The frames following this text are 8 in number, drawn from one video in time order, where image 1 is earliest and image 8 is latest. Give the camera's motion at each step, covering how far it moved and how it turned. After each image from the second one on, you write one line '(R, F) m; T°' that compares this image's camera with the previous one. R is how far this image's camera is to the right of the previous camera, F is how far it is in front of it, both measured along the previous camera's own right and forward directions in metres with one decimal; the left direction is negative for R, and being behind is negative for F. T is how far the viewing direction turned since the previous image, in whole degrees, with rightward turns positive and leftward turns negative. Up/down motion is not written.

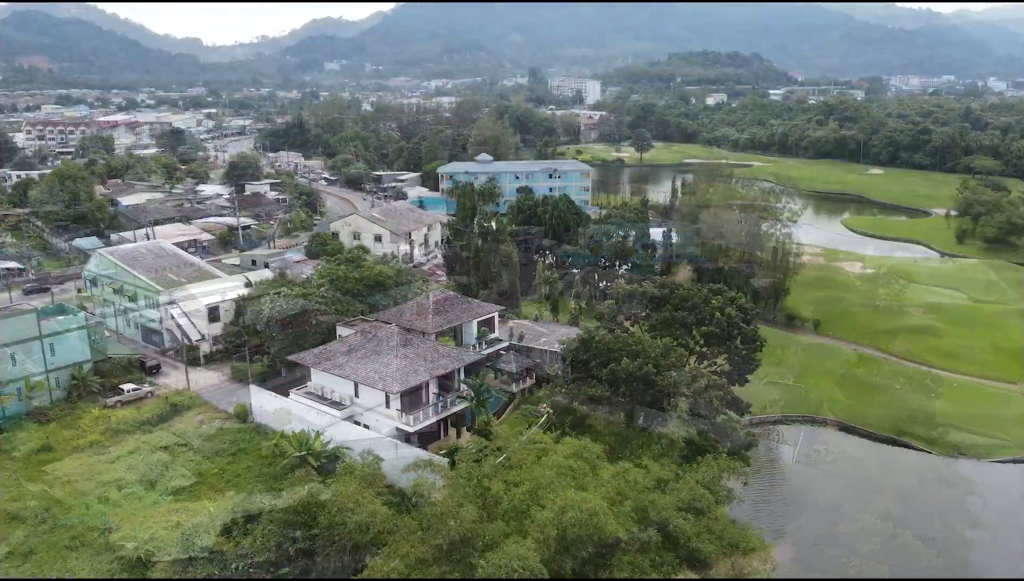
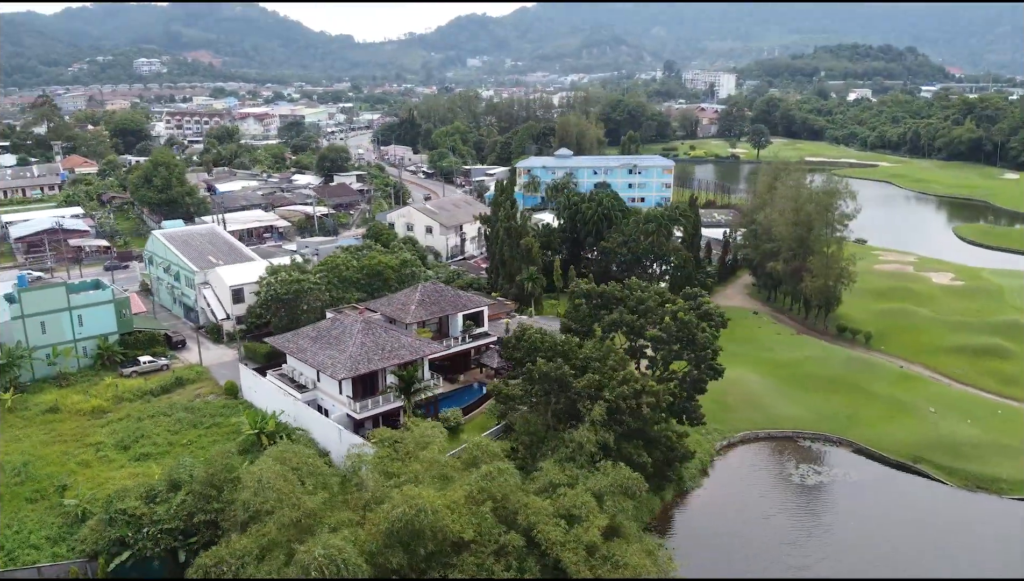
(+4.2, +0.5) m; -10°
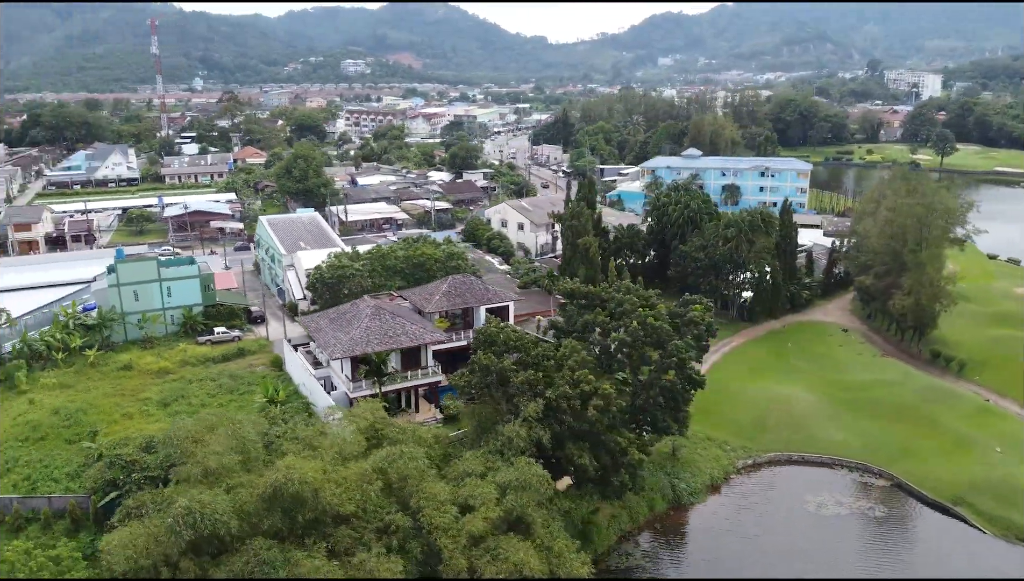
(+4.6, +0.3) m; -13°
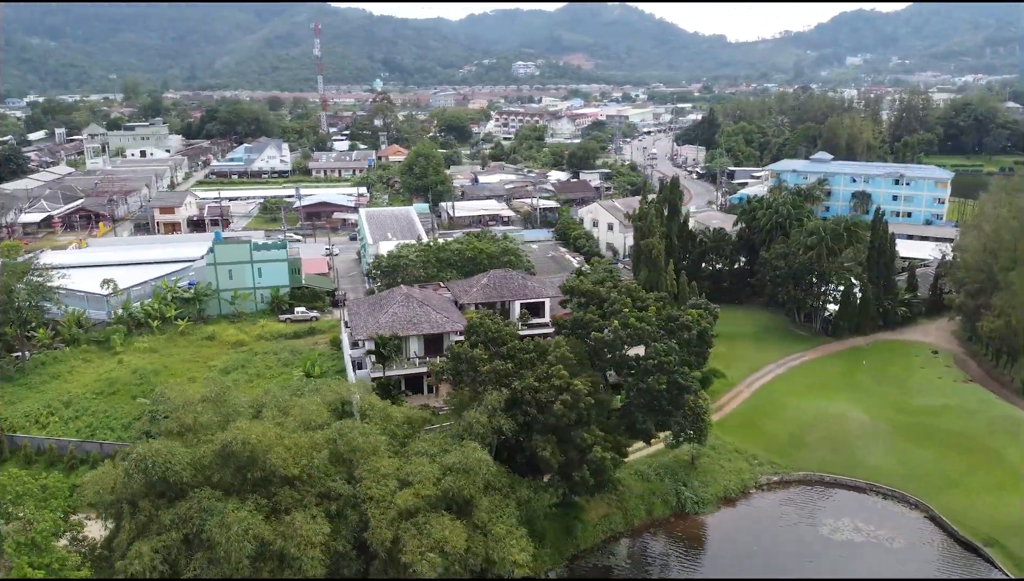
(+3.8, -0.1) m; -12°
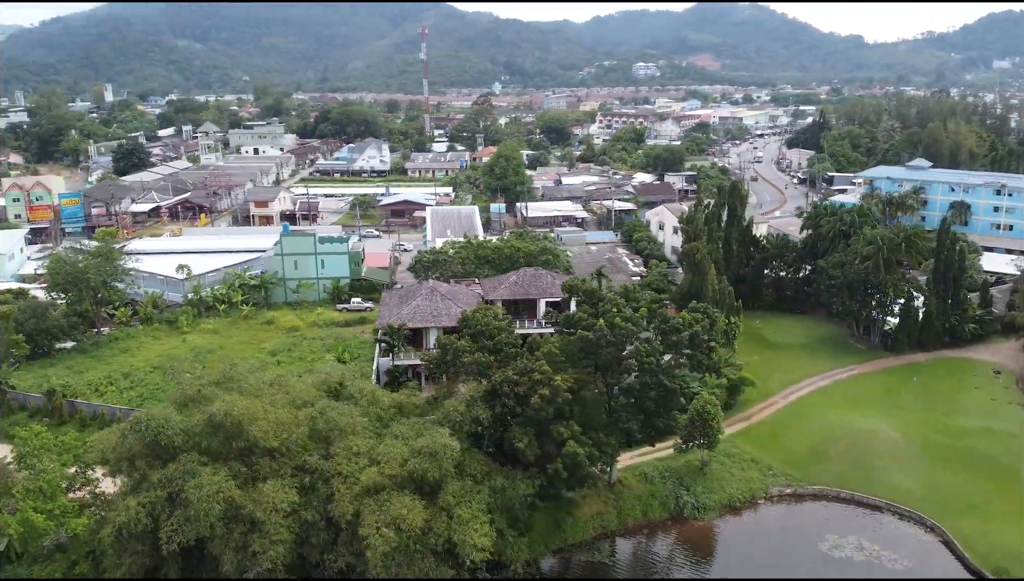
(+2.8, -0.4) m; -9°
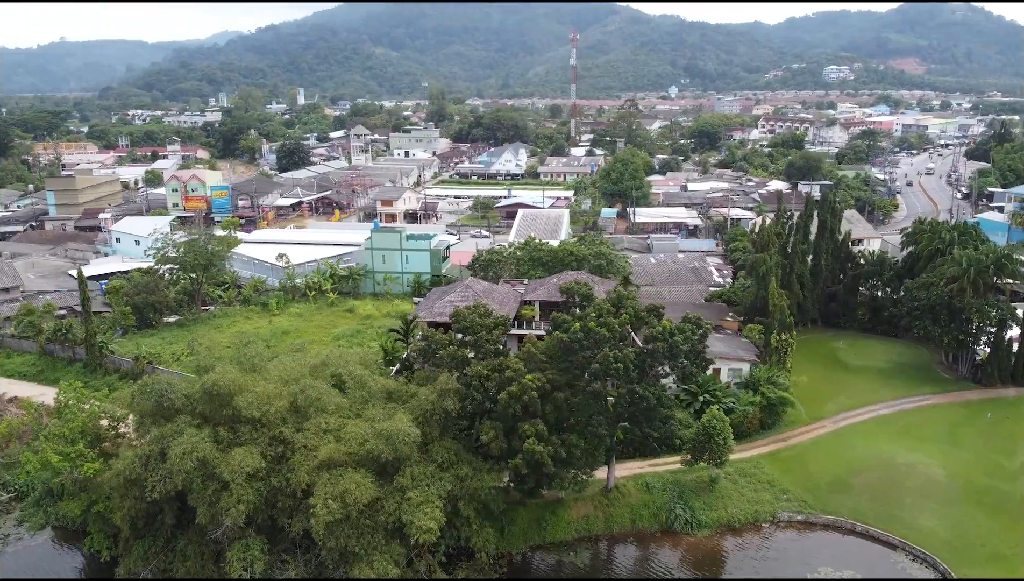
(+4.3, -0.1) m; -13°
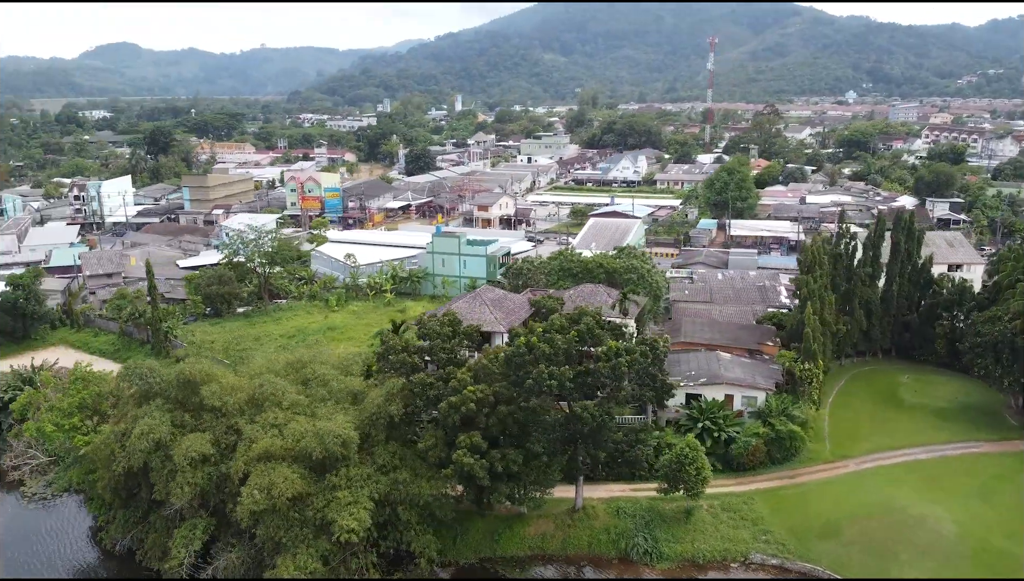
(+4.7, +0.5) m; -12°
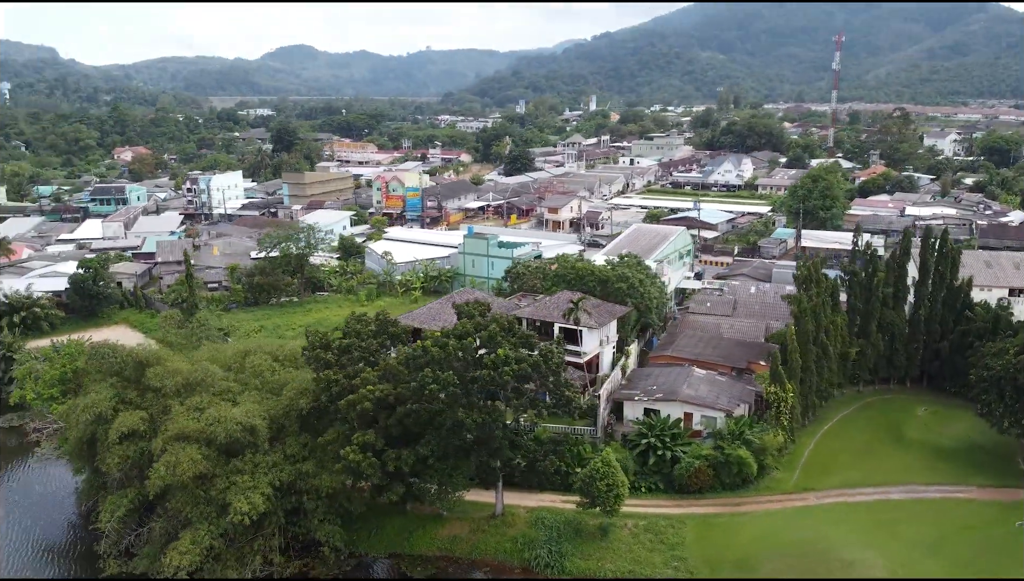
(+5.5, +0.5) m; -12°
